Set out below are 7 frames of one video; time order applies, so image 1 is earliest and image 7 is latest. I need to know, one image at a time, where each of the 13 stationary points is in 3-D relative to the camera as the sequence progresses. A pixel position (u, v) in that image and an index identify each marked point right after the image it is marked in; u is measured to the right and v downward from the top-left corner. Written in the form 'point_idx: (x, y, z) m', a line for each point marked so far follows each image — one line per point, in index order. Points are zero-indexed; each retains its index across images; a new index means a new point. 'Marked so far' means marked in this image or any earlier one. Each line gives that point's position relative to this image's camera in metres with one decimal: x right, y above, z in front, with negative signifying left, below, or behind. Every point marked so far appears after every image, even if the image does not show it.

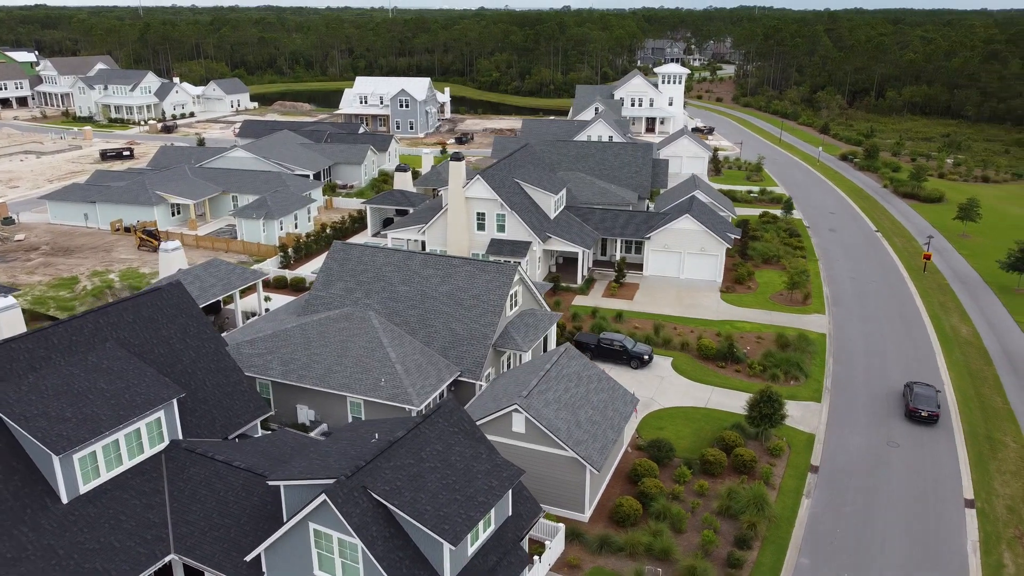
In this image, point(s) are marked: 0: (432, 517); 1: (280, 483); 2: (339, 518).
0: (-1.5, -4.4, +15.5) m
1: (-4.8, -4.1, +17.1) m
2: (-3.2, -4.3, +15.1) m
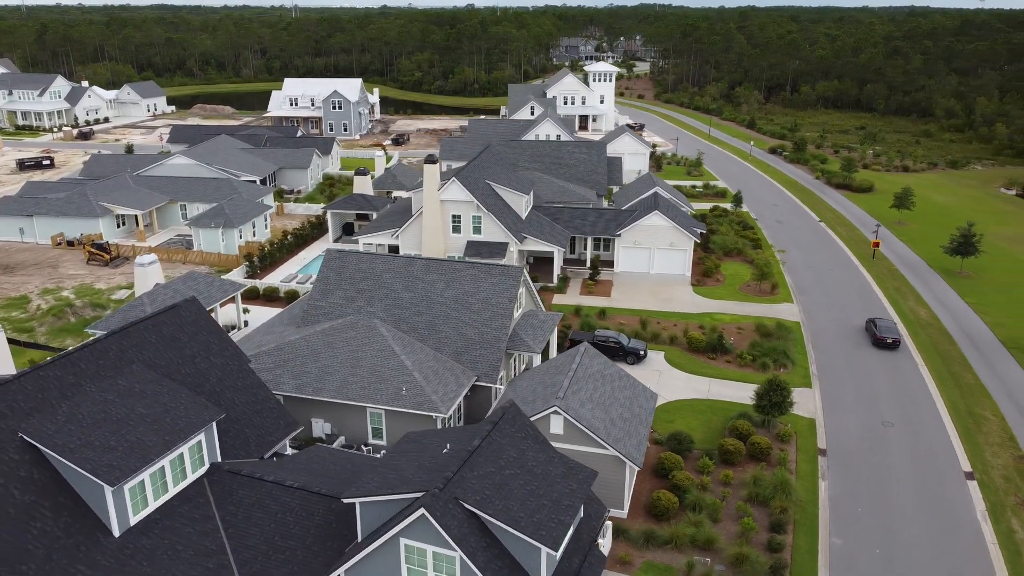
0: (+0.3, -4.5, +15.5) m
1: (-3.2, -4.4, +16.7) m
2: (-1.3, -4.5, +14.9) m
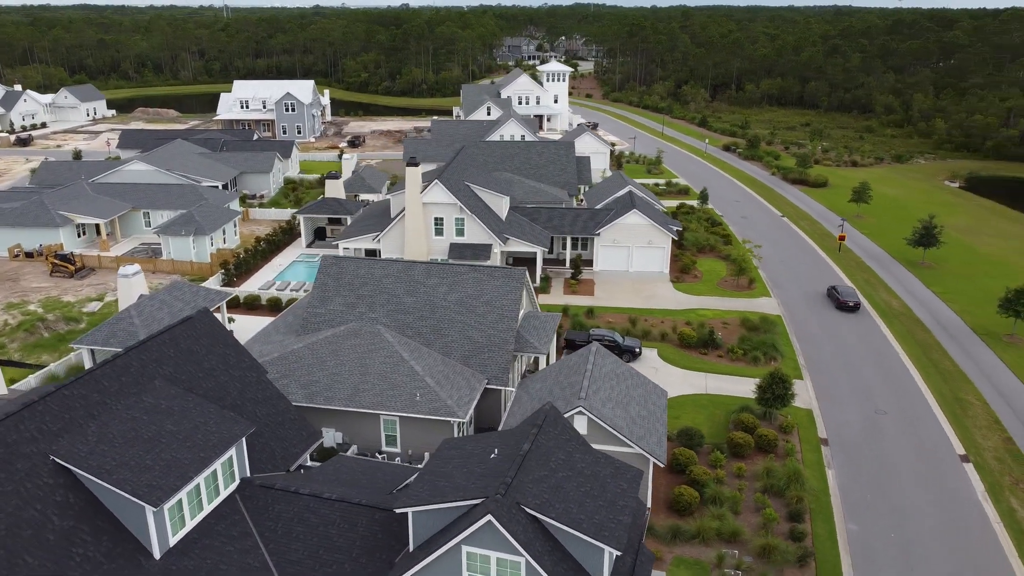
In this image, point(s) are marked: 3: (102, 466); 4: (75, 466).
0: (+1.5, -4.5, +15.6) m
1: (-2.1, -4.5, +16.6) m
2: (-0.1, -4.6, +14.9) m
3: (-8.2, -3.6, +16.4) m
4: (-8.7, -3.5, +16.3) m
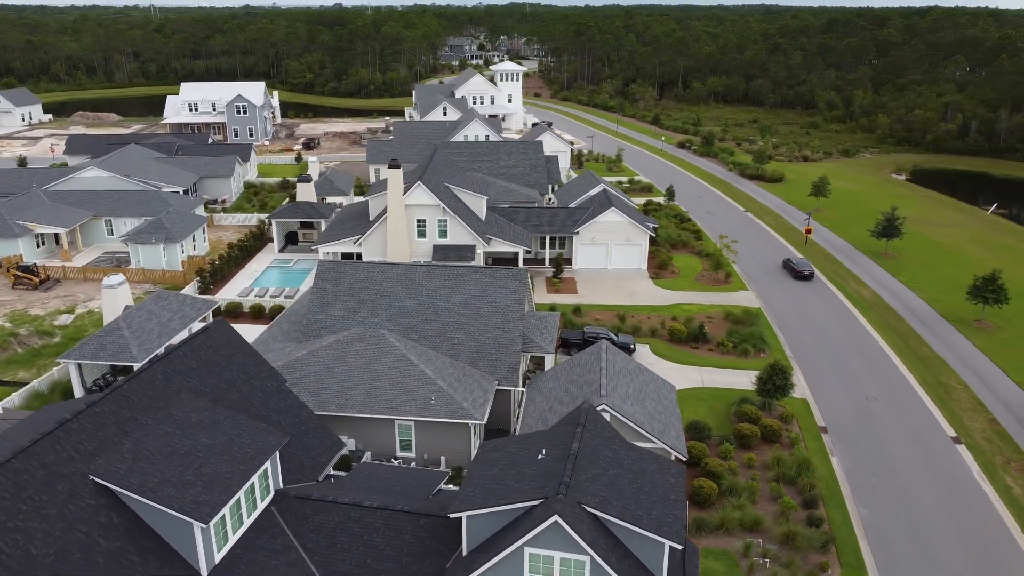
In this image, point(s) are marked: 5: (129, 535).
0: (+2.7, -4.5, +15.7) m
1: (-1.0, -4.6, +16.5) m
2: (+1.1, -4.6, +15.0) m
3: (-7.1, -3.8, +15.9) m
4: (-7.6, -3.8, +15.7) m
5: (-7.3, -4.7, +15.5) m
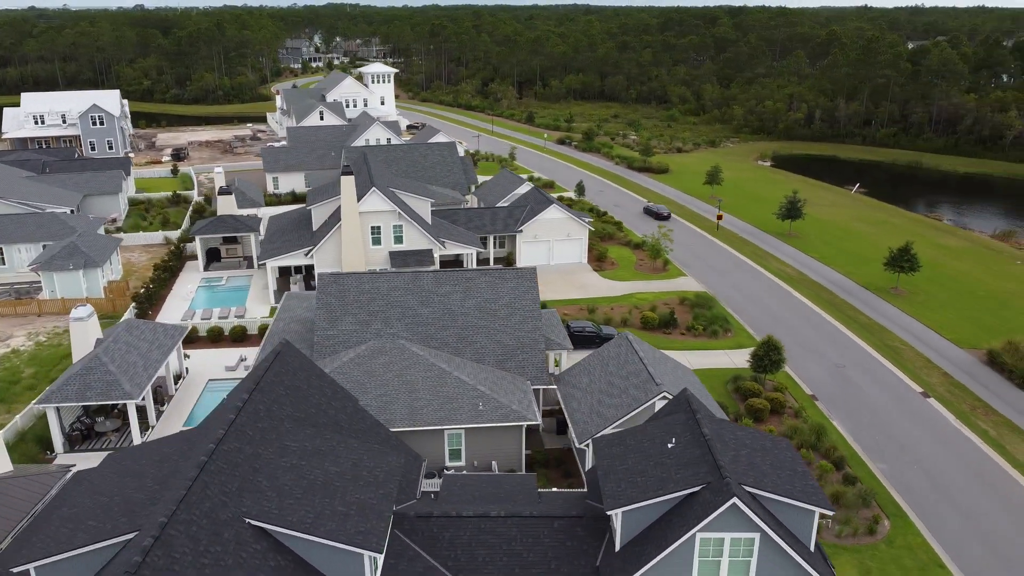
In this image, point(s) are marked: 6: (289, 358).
0: (+5.9, -4.2, +16.7) m
1: (+2.2, -4.5, +16.7) m
2: (+4.6, -4.4, +15.6) m
3: (-3.8, -4.2, +14.8) m
4: (-4.2, -4.2, +14.6) m
5: (-3.8, -5.1, +14.5) m
6: (-5.5, -1.7, +19.9) m
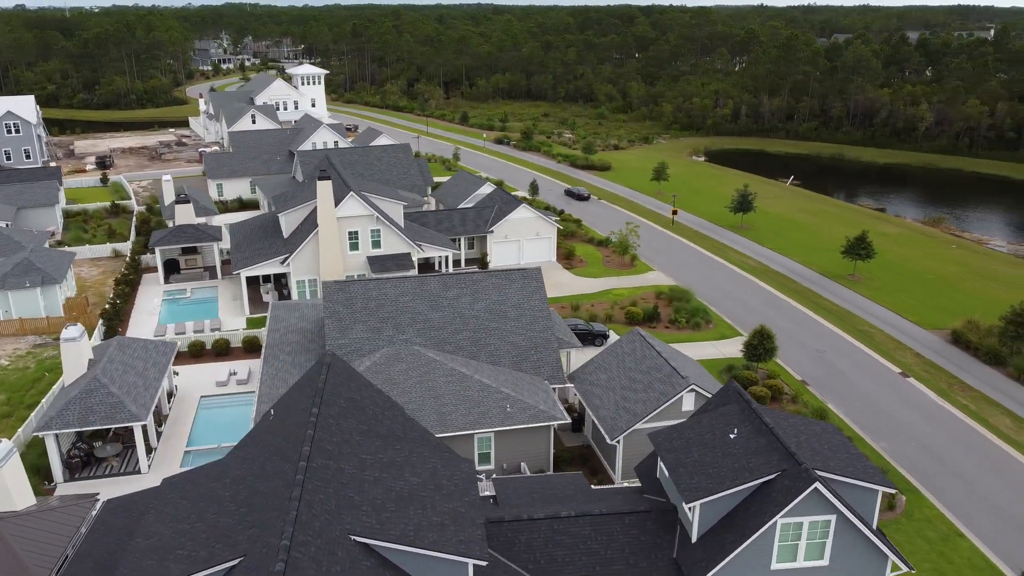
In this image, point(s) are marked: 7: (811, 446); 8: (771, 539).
0: (+7.5, -4.0, +17.4) m
1: (+3.8, -4.5, +17.0) m
2: (+6.3, -4.2, +16.2) m
3: (-1.9, -4.4, +14.6) m
4: (-2.3, -4.4, +14.2) m
5: (-1.8, -5.3, +14.2) m
6: (-4.2, -1.9, +19.4) m
7: (+6.6, -3.6, +18.0) m
8: (+5.3, -5.1, +16.5) m
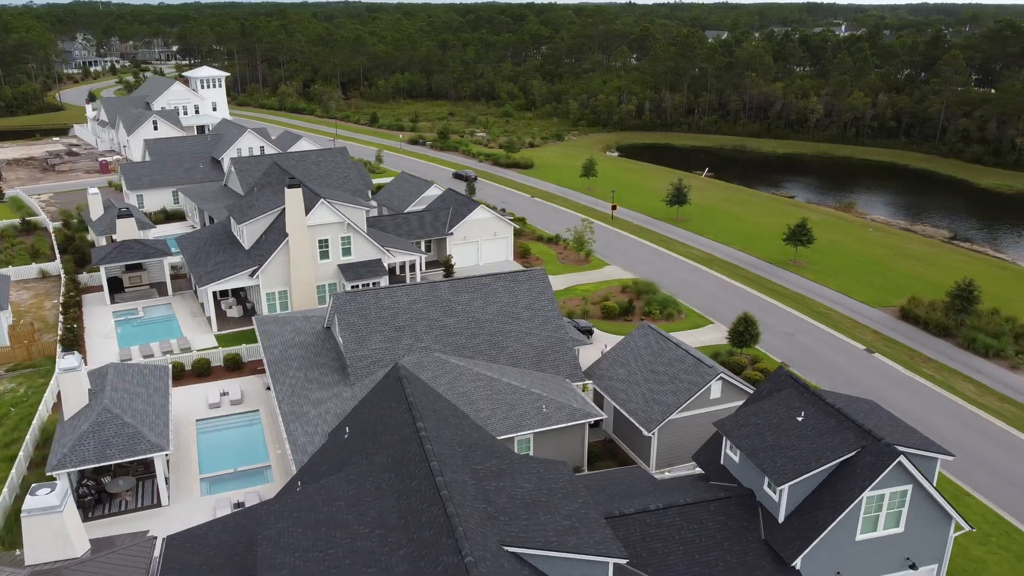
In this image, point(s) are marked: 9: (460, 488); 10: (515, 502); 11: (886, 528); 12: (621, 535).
0: (+9.5, -3.6, +18.8) m
1: (+6.0, -4.3, +17.9) m
2: (+8.5, -3.9, +17.5) m
3: (+0.7, -4.5, +14.6) m
4: (+0.4, -4.5, +14.3) m
5: (+0.9, -5.4, +14.3) m
6: (-2.5, -2.2, +19.1) m
7: (+8.6, -3.2, +19.3) m
8: (+7.5, -4.8, +17.6) m
9: (-1.0, -3.7, +15.0) m
10: (0.0, -4.1, +15.5) m
11: (+8.3, -5.4, +18.2) m
12: (+2.4, -5.4, +17.9) m
